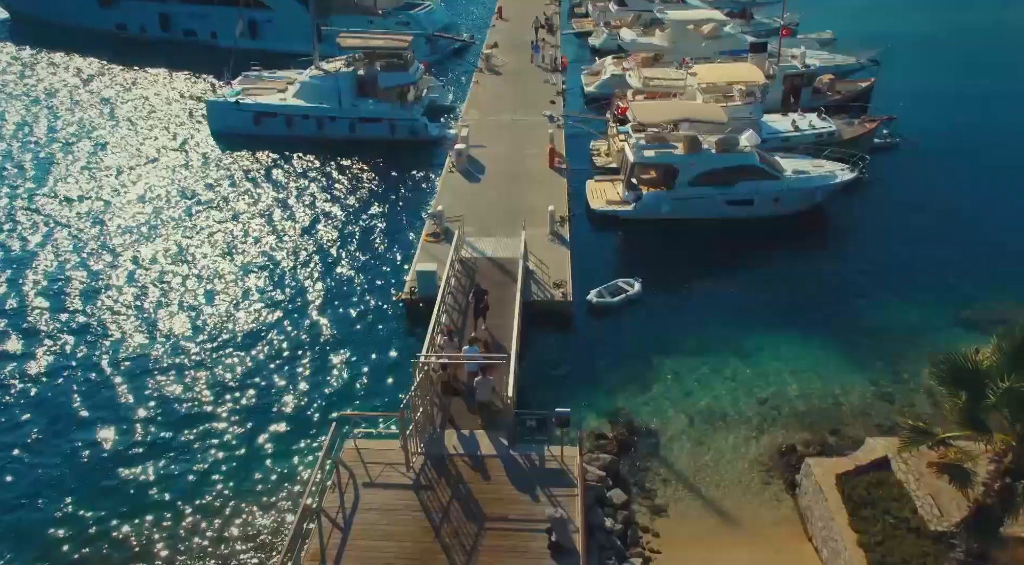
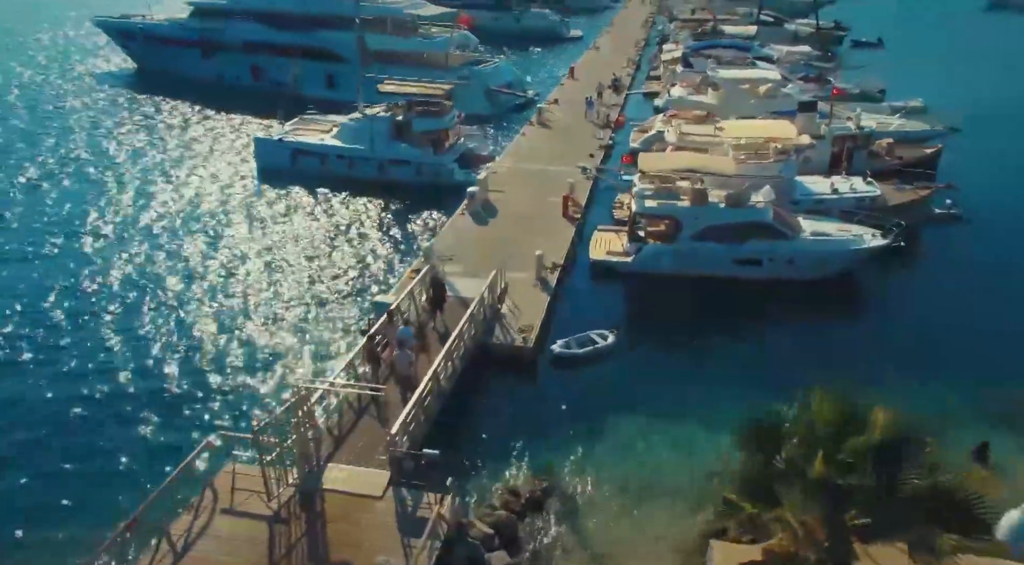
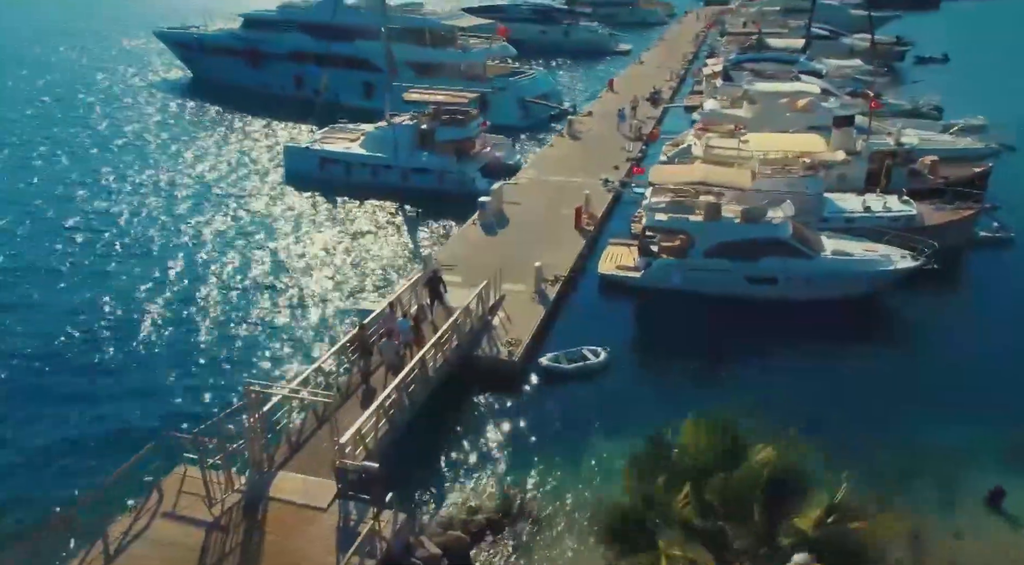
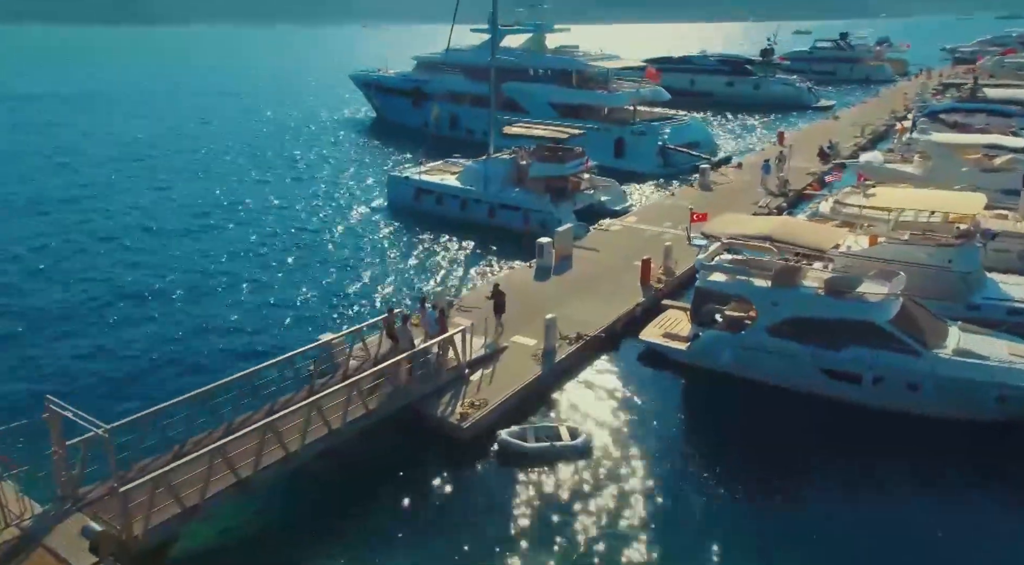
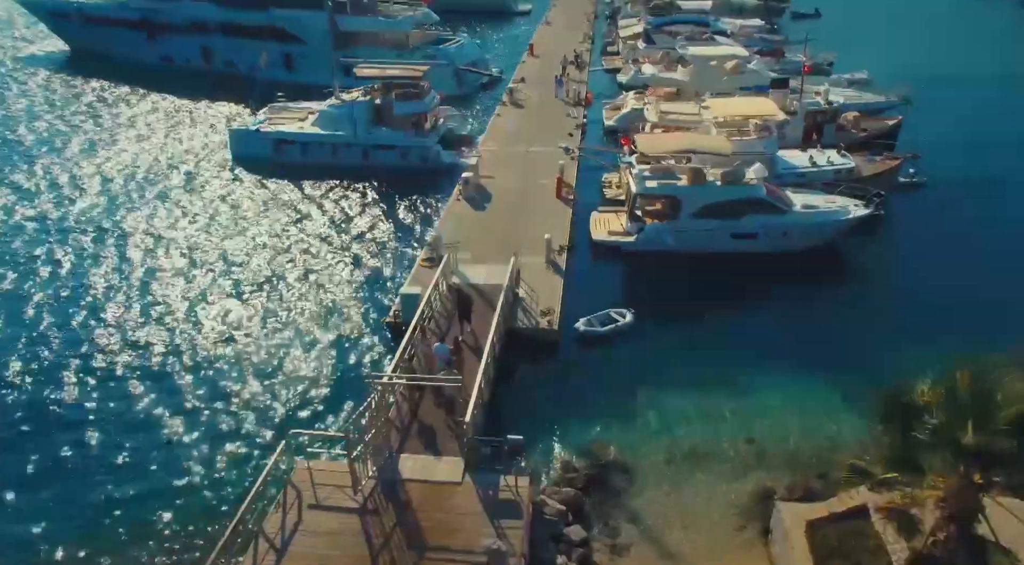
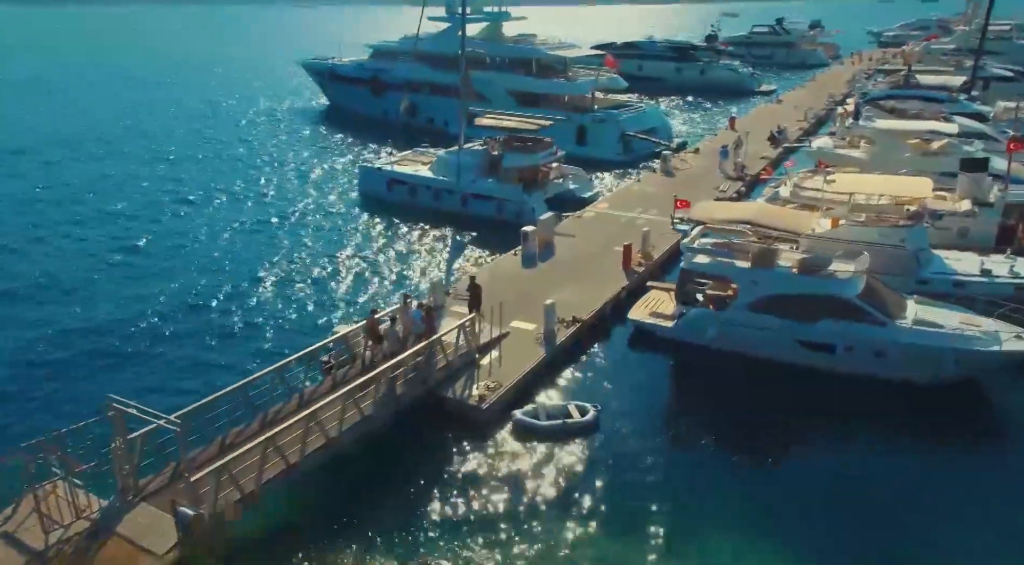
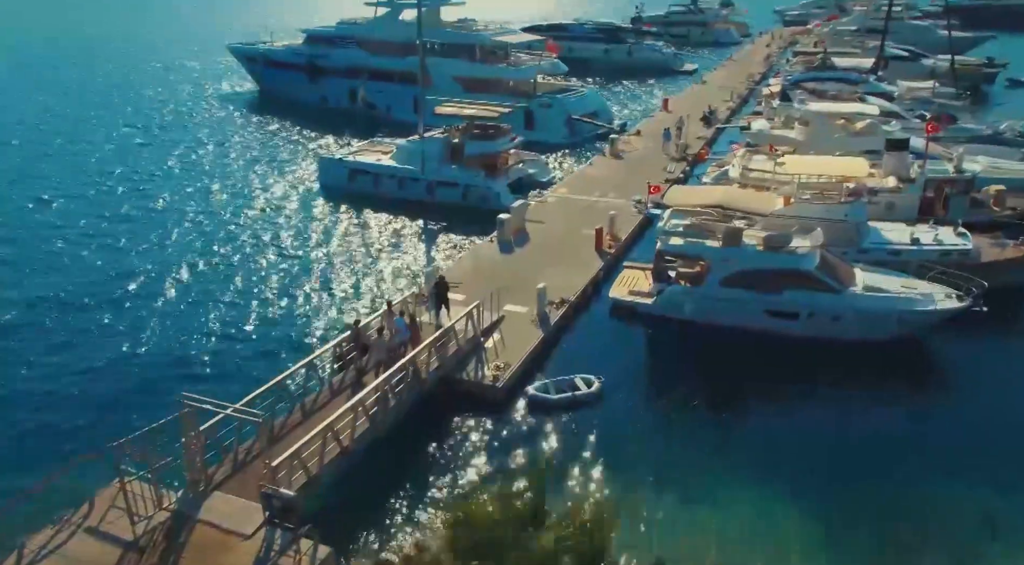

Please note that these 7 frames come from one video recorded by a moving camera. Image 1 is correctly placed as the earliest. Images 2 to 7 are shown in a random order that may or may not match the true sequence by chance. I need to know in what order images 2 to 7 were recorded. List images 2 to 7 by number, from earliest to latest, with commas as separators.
5, 2, 3, 7, 6, 4
